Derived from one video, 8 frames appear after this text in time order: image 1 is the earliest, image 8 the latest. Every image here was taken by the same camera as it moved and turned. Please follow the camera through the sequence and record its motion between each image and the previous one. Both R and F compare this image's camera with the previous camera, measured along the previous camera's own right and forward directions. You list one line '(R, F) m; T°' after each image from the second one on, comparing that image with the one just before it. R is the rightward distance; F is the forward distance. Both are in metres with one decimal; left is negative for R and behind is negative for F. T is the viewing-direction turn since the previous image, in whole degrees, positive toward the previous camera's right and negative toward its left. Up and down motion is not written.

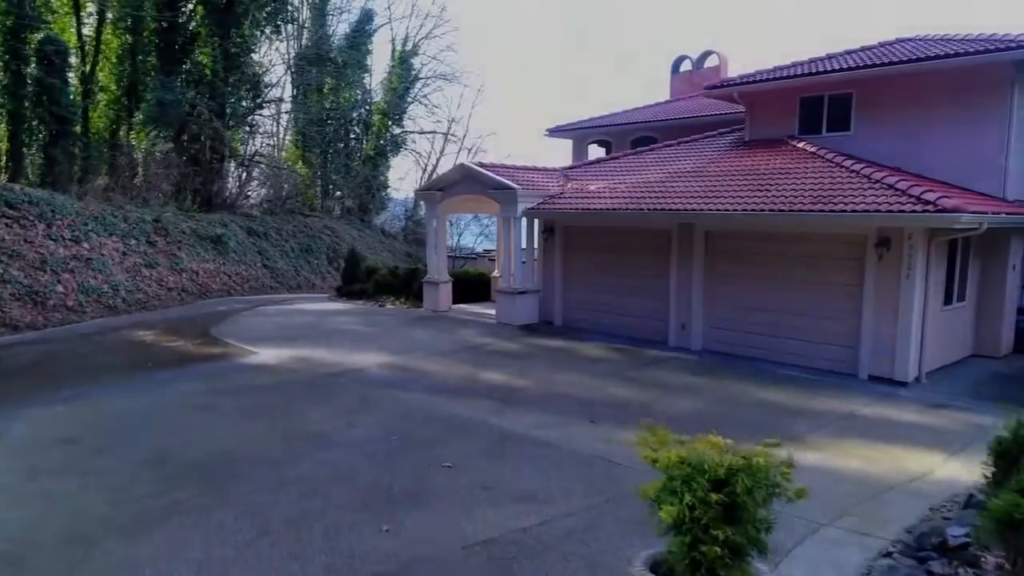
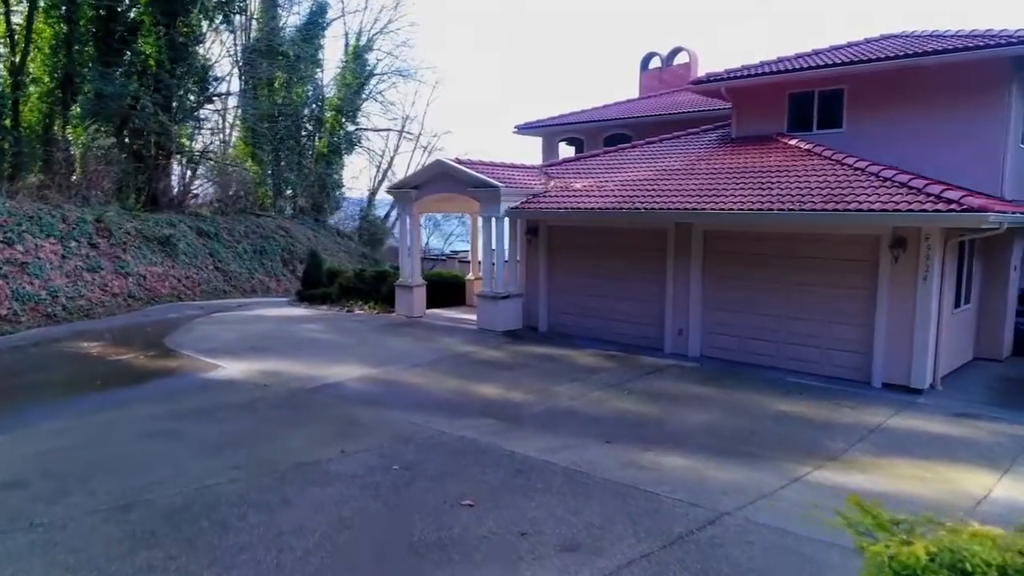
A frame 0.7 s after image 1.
(-0.7, +0.9) m; +4°
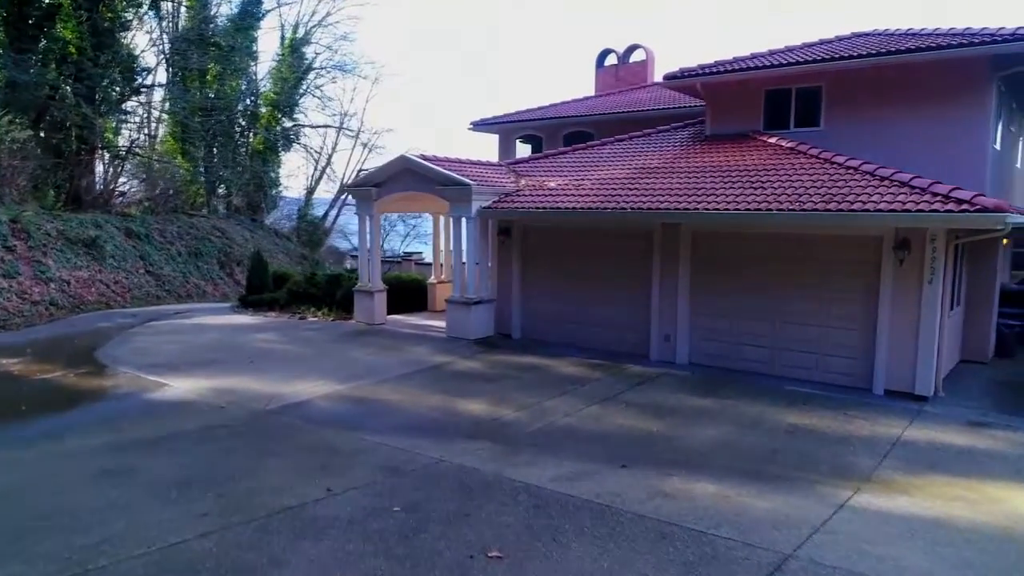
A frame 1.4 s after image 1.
(-0.7, +0.9) m; +5°
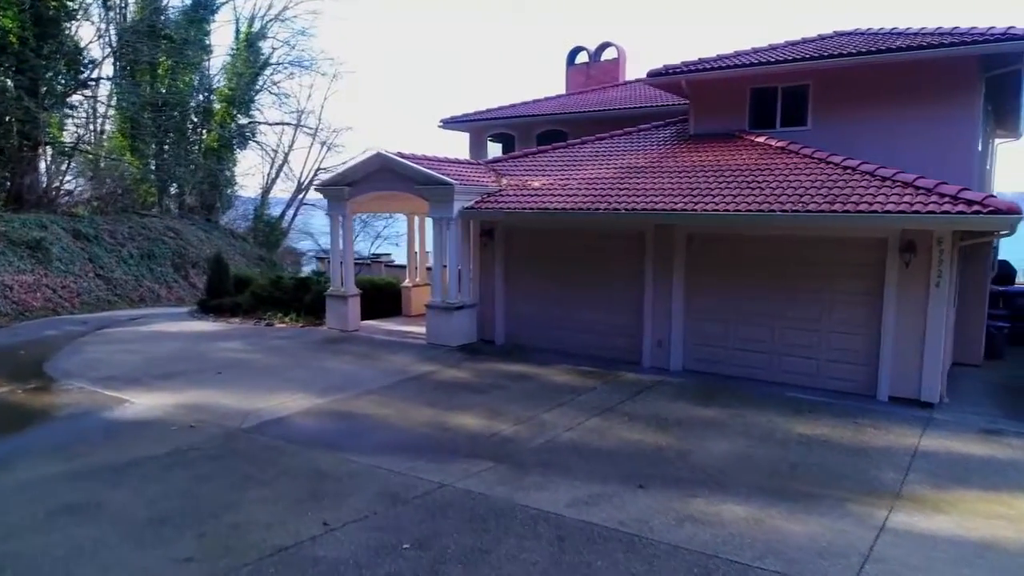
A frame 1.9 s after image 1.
(-0.5, +0.6) m; +3°
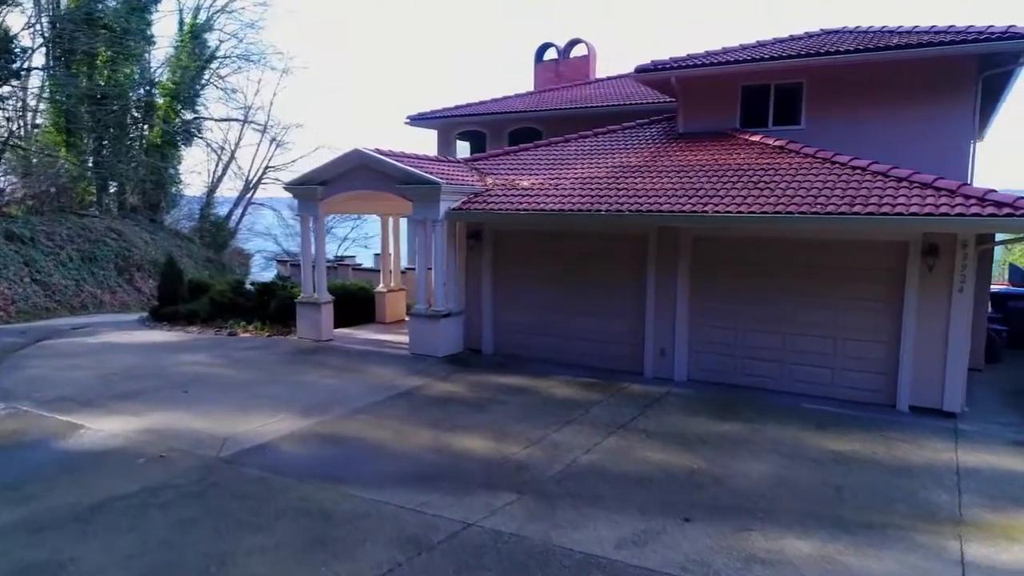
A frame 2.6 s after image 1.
(-0.7, +0.8) m; +4°
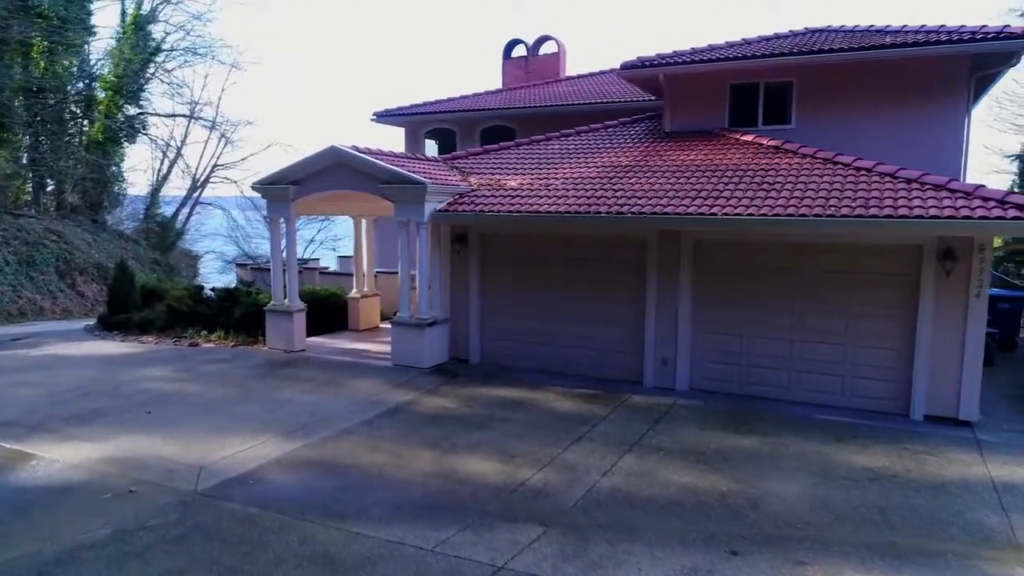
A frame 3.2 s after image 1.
(-0.6, +0.7) m; +4°
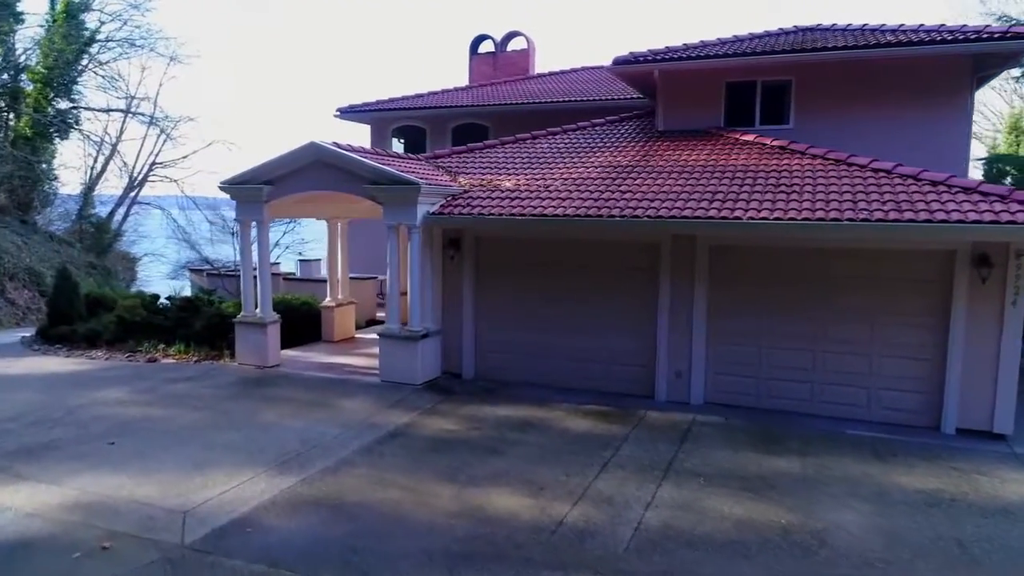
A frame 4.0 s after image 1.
(-0.8, +0.9) m; +4°
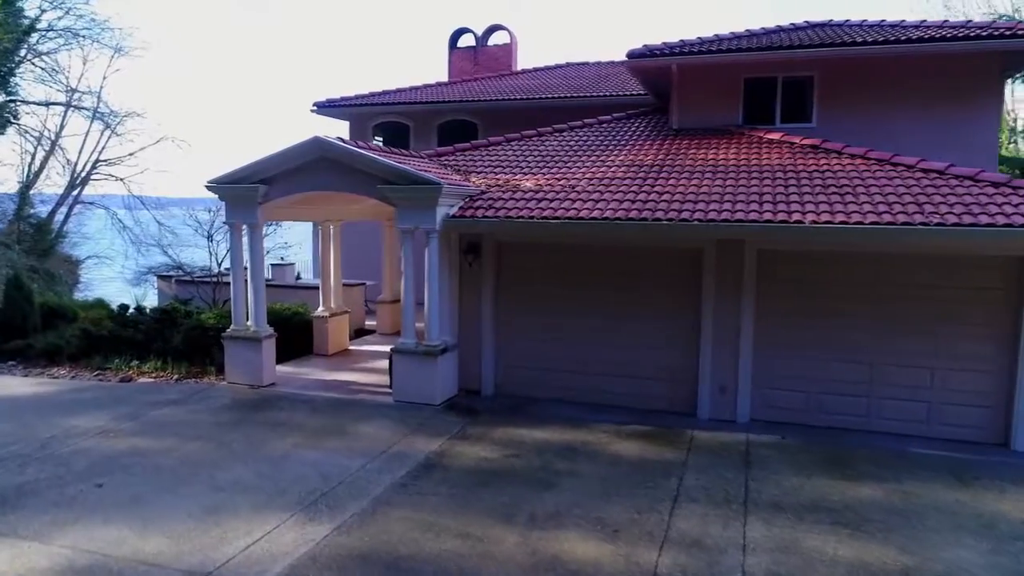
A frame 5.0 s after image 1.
(-1.0, +0.9) m; +4°
